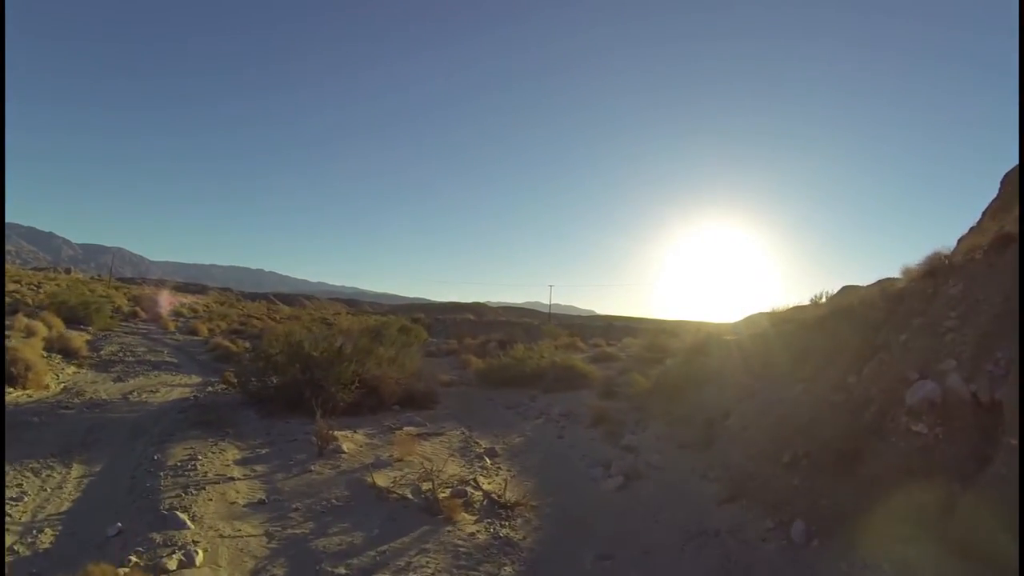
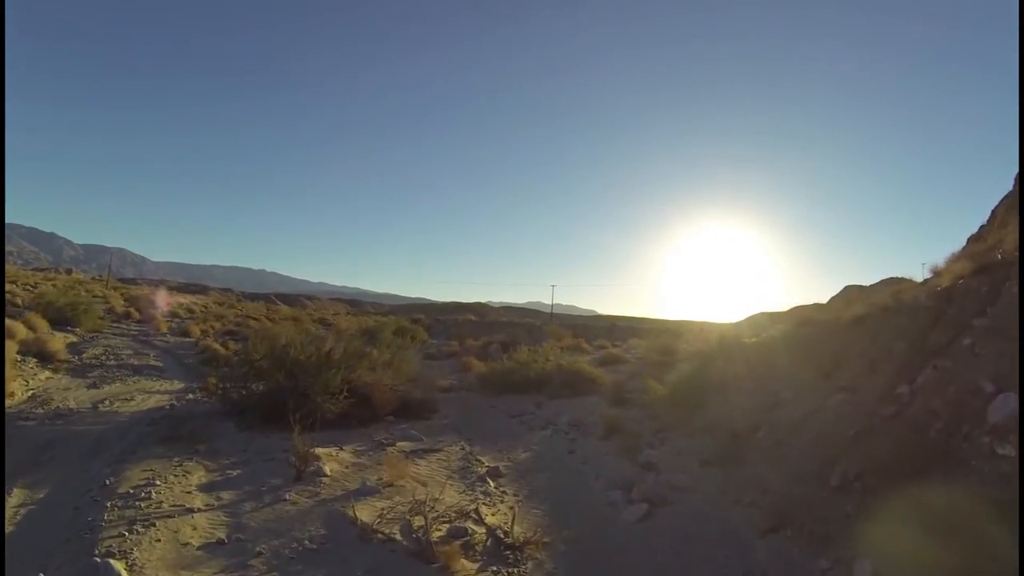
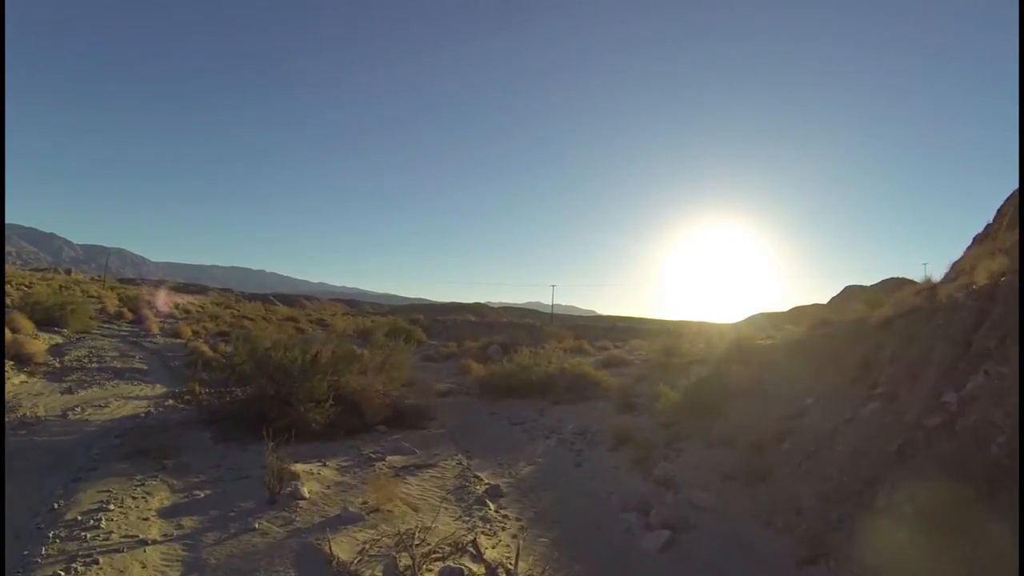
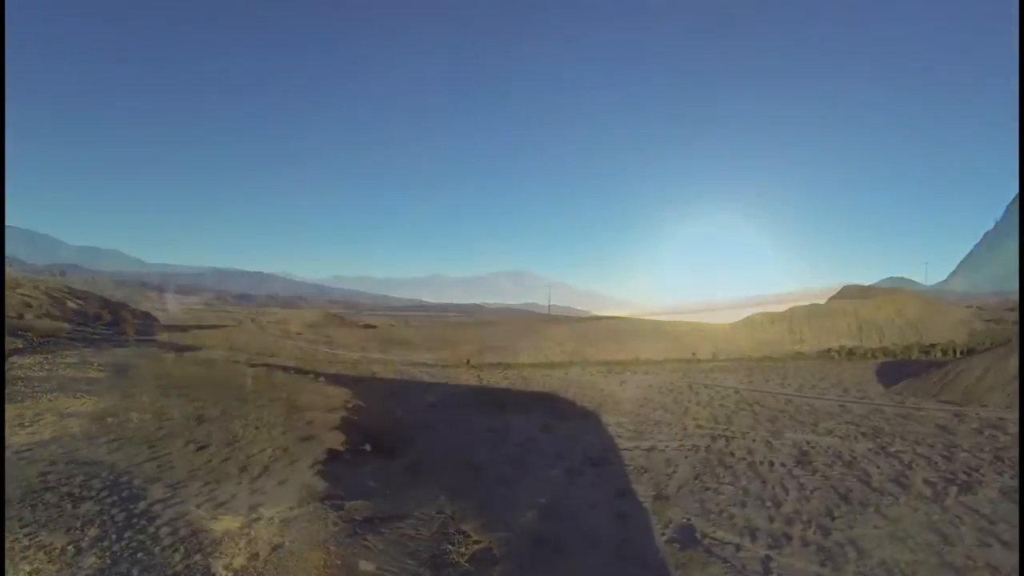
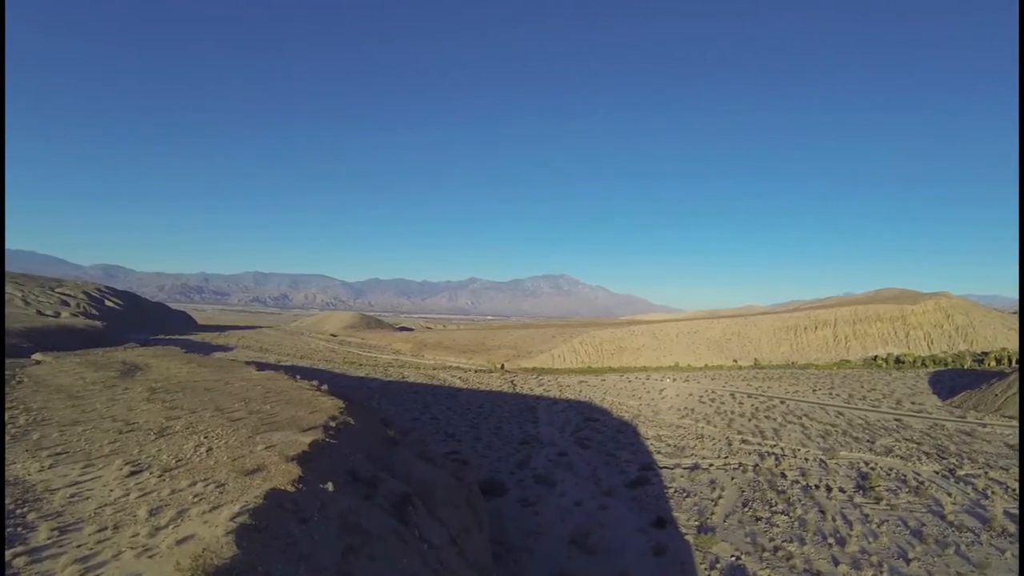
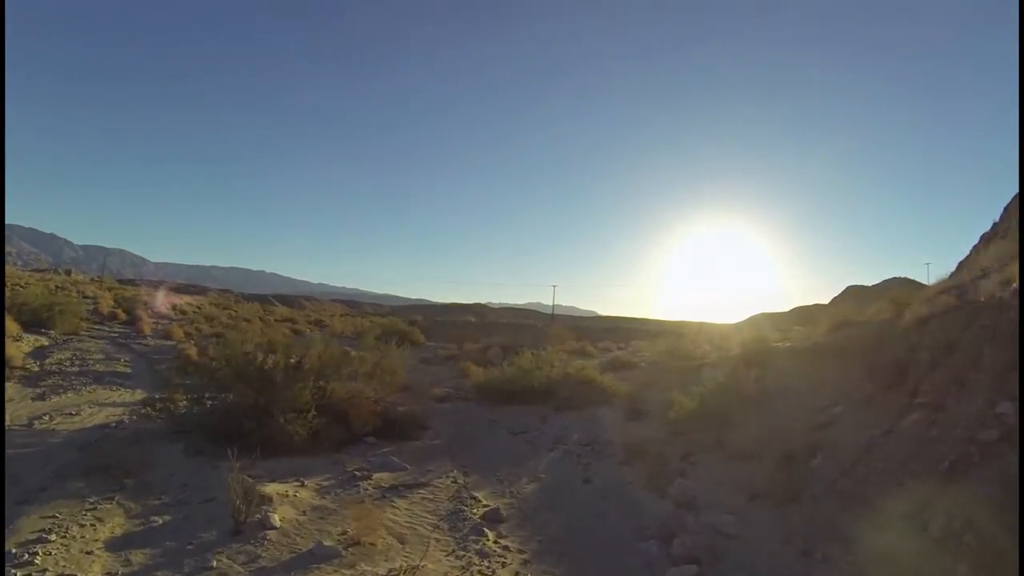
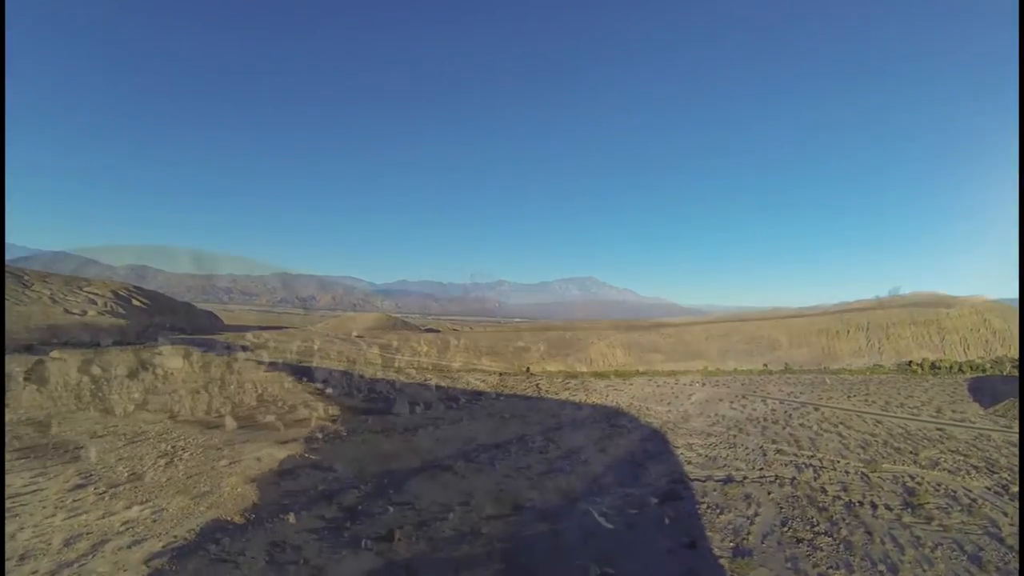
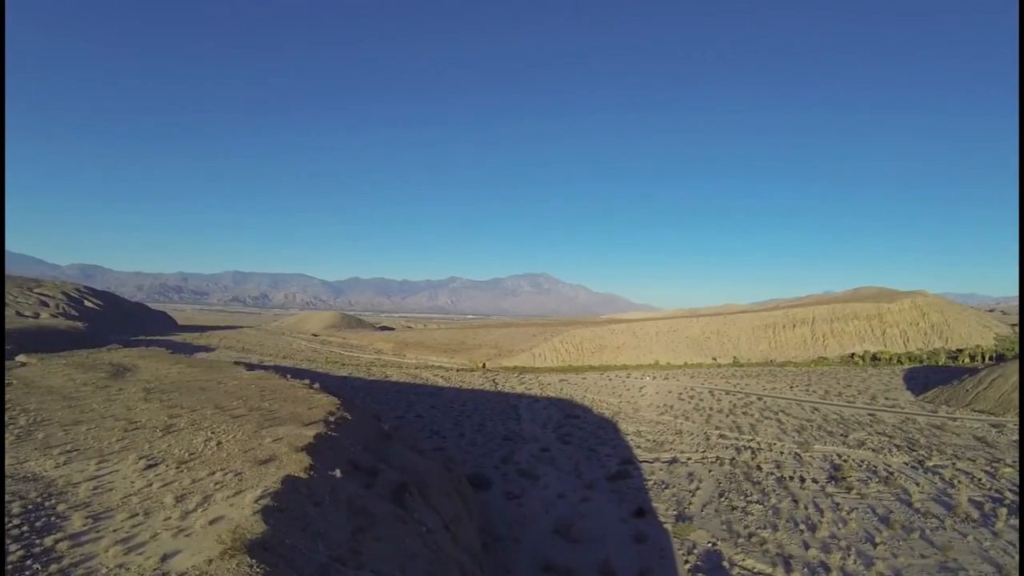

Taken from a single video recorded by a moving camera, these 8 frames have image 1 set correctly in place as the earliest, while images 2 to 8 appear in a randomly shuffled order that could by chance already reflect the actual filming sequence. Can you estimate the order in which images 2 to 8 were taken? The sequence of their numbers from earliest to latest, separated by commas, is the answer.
2, 3, 6, 4, 8, 5, 7
